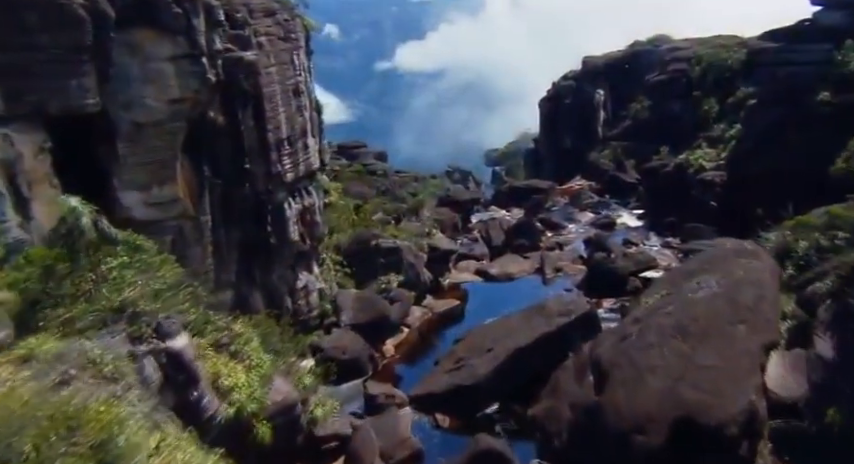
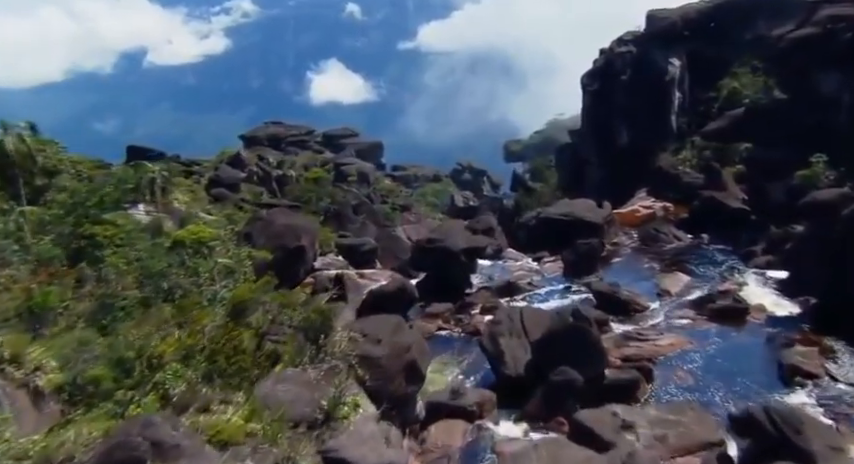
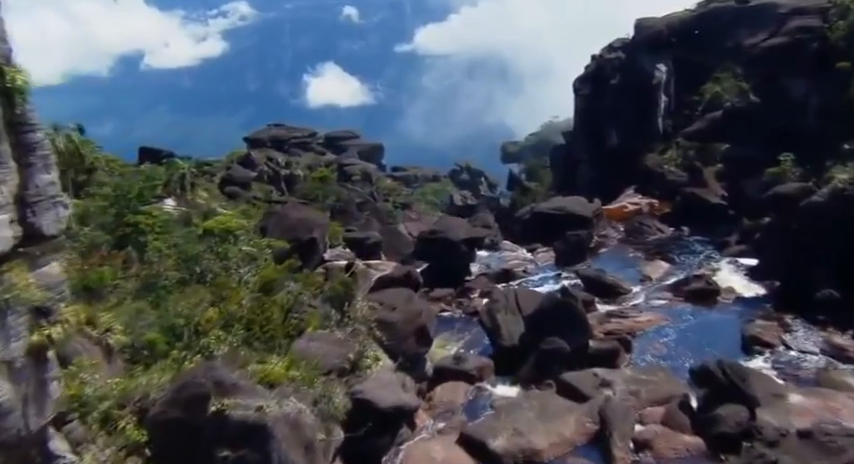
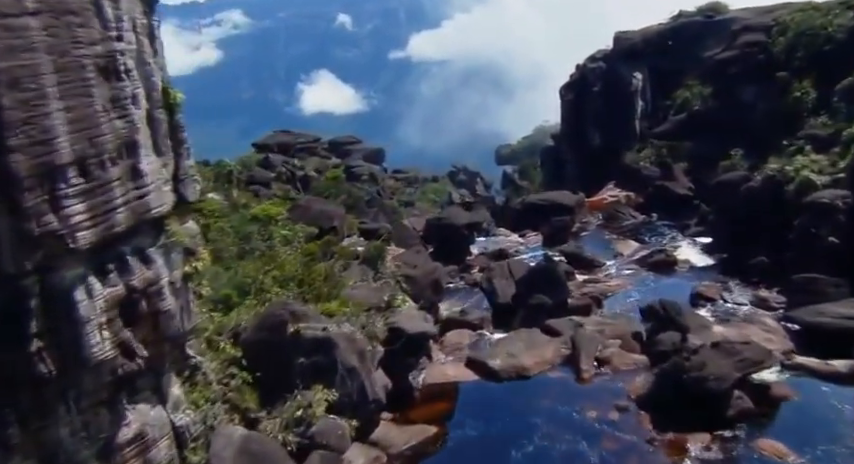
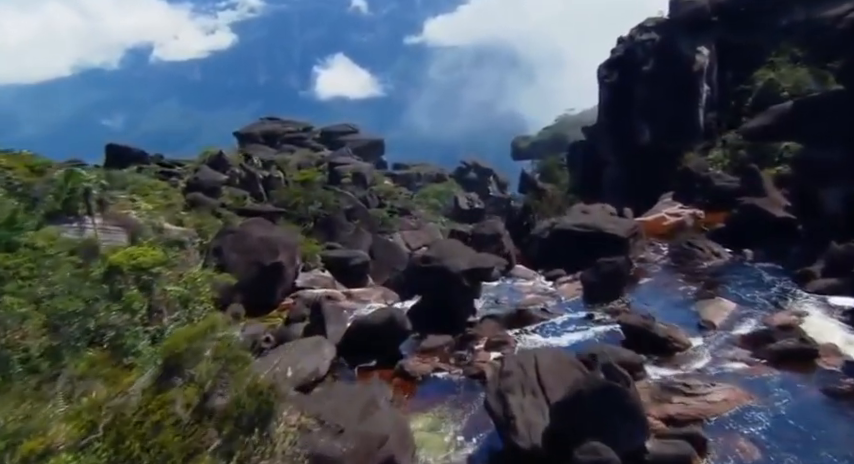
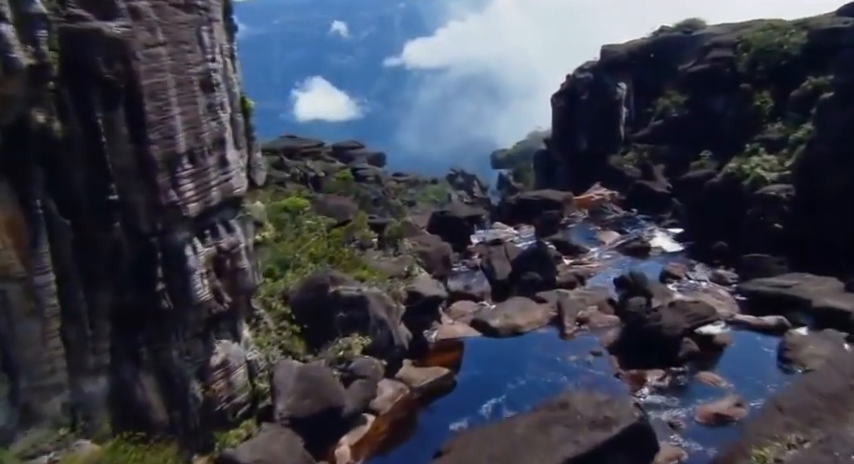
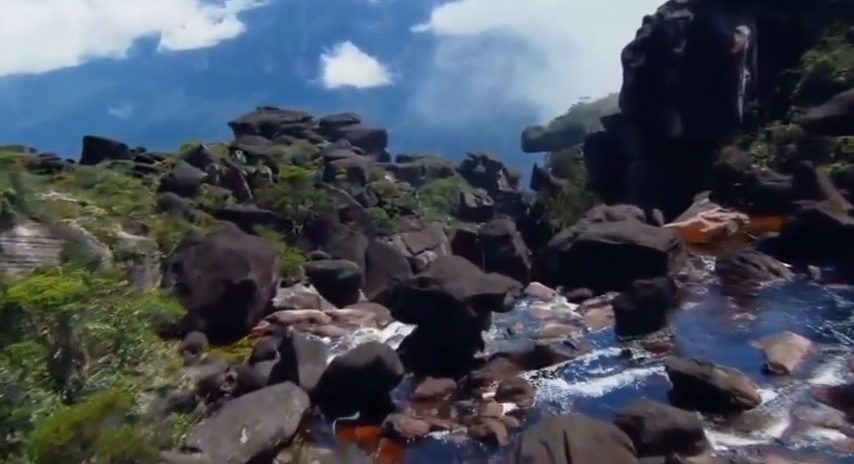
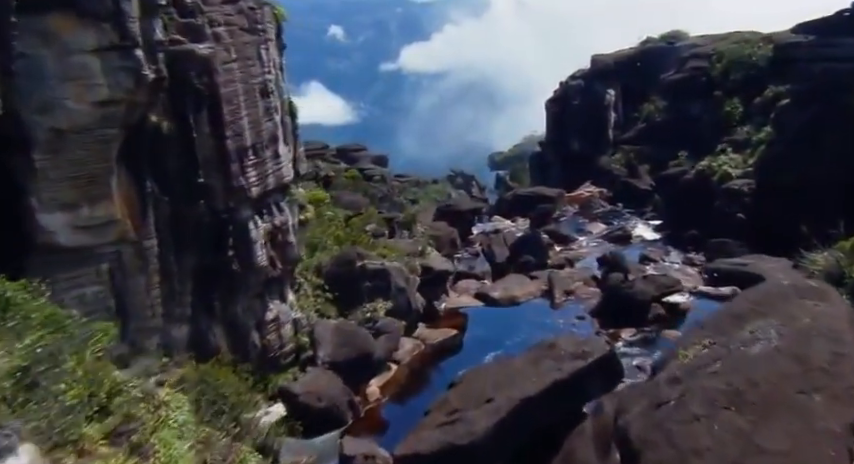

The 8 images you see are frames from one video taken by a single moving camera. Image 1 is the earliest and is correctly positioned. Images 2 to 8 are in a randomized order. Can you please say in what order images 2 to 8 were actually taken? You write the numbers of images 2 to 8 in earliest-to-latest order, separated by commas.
8, 6, 4, 3, 2, 5, 7
